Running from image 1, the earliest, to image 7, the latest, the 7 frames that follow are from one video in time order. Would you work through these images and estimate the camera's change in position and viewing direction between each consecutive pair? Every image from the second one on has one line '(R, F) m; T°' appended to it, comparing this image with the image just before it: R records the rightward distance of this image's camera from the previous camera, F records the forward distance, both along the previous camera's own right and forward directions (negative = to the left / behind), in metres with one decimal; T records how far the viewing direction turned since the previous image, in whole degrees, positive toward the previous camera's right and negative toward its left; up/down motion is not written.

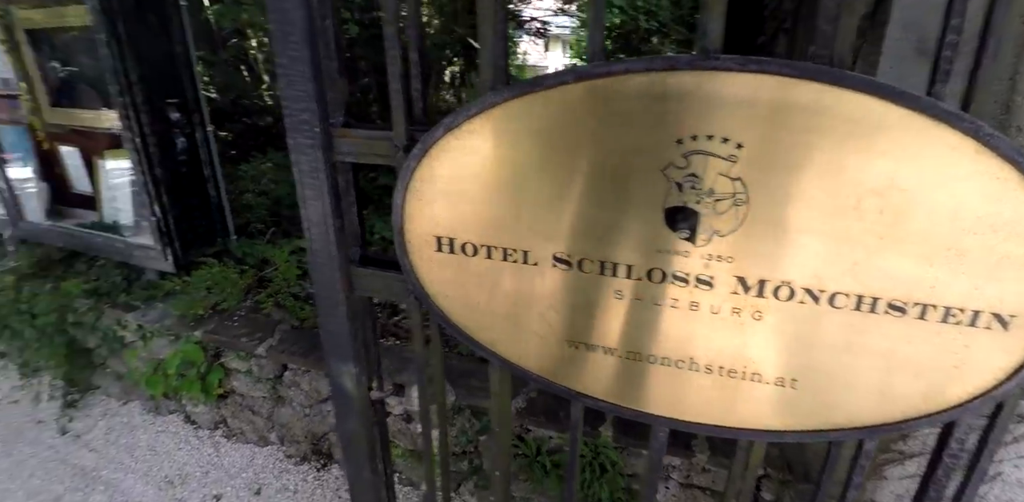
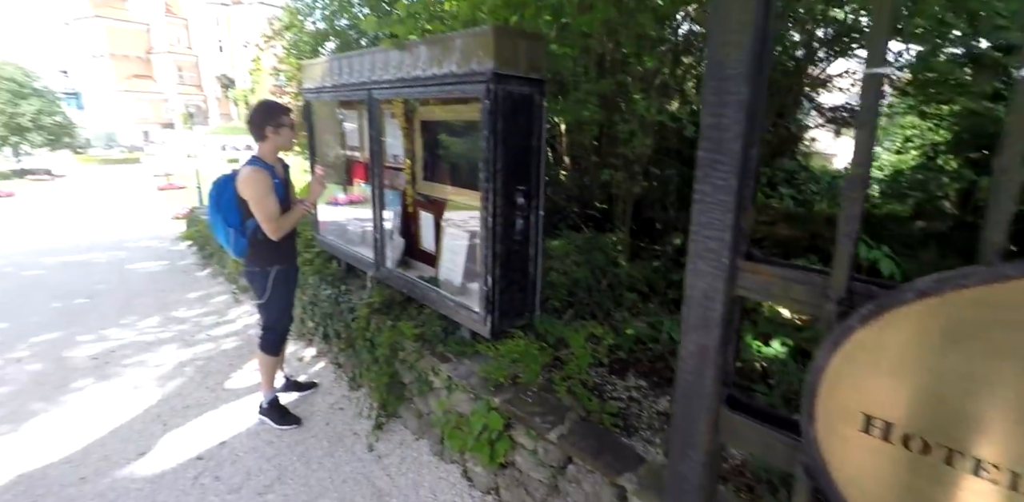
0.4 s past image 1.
(-0.6, 0.0) m; -24°
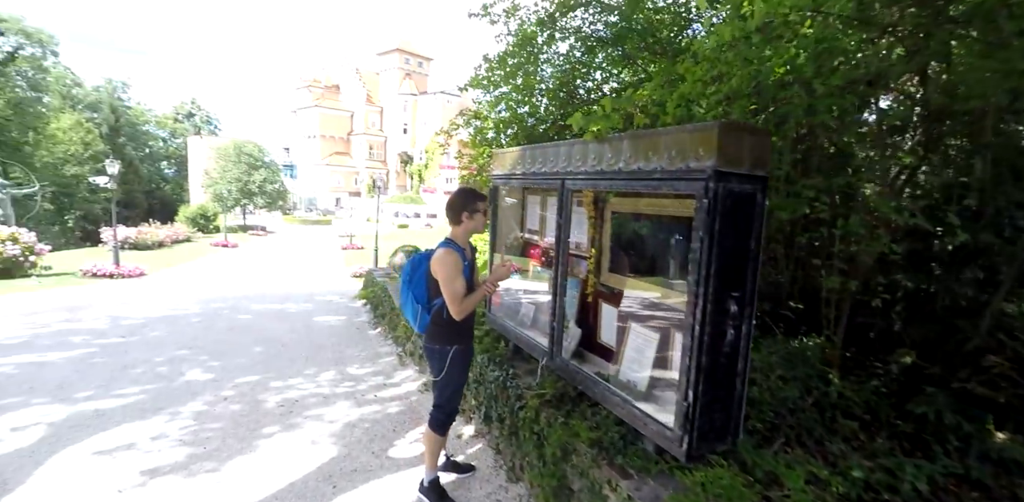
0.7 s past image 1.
(-0.3, +0.1) m; -16°
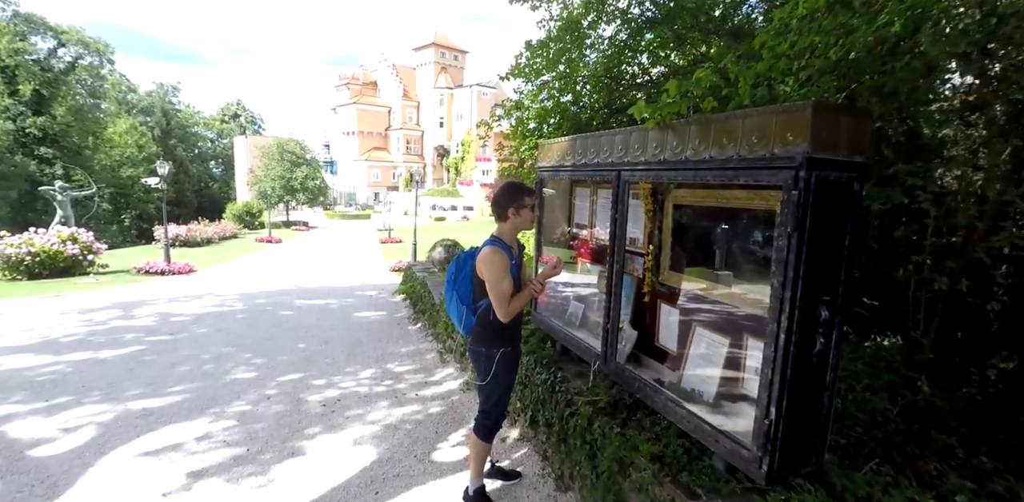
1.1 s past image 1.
(-0.1, +0.2) m; -4°
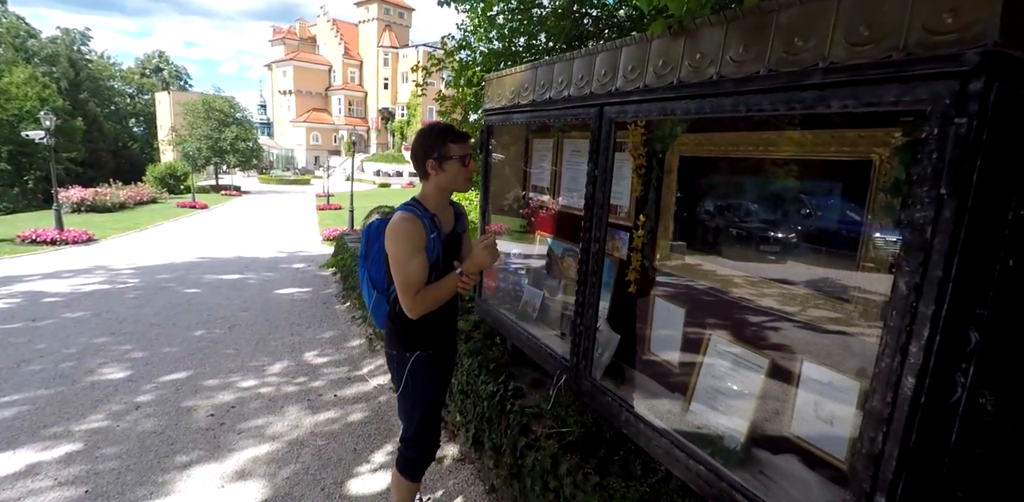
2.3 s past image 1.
(+0.1, +0.9) m; +5°
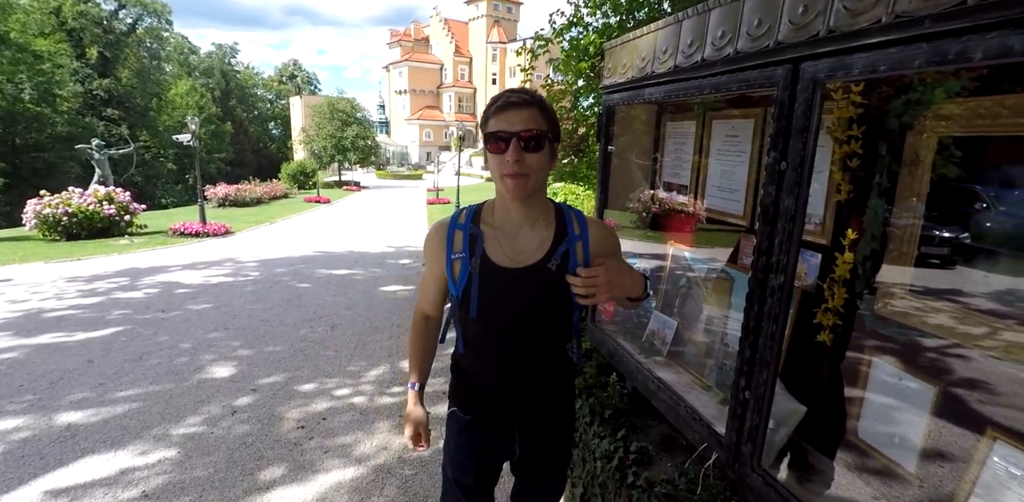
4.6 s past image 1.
(-0.1, +0.6) m; -12°
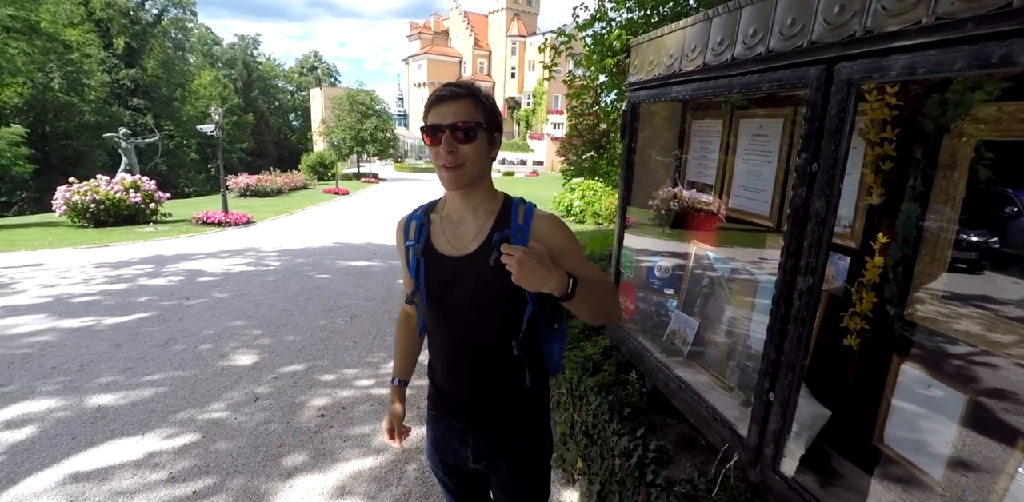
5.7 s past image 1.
(0.0, 0.0) m; -2°
